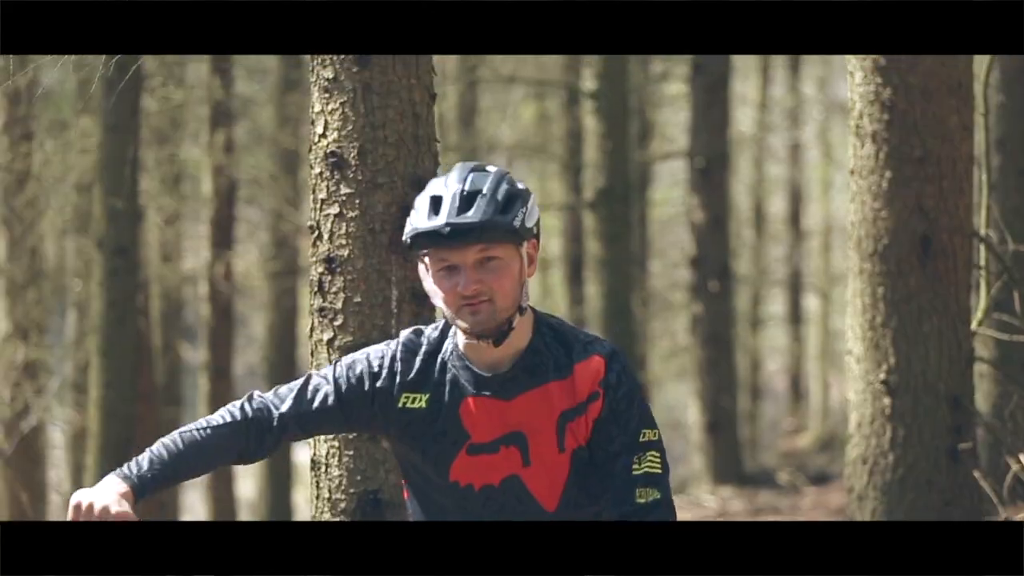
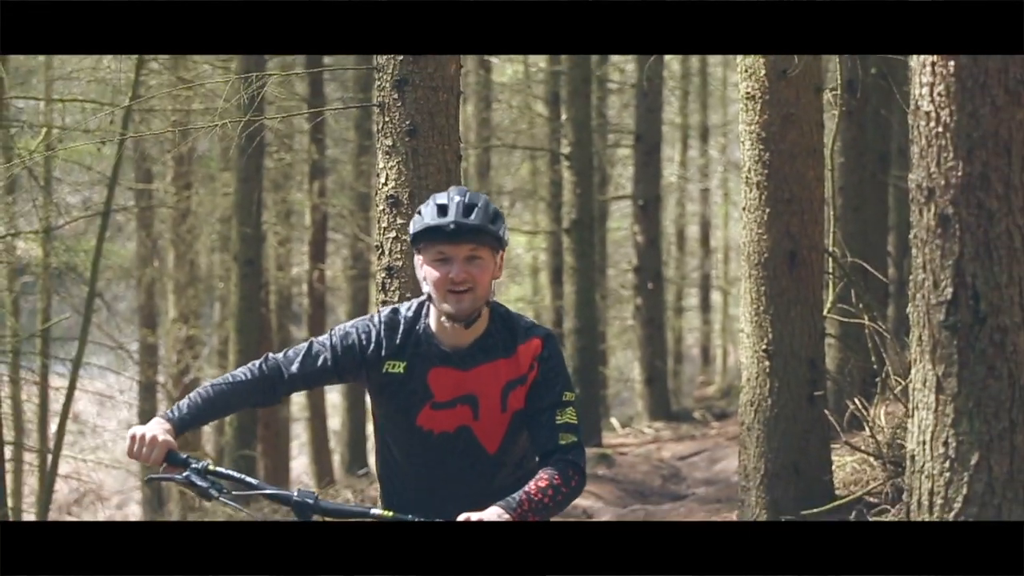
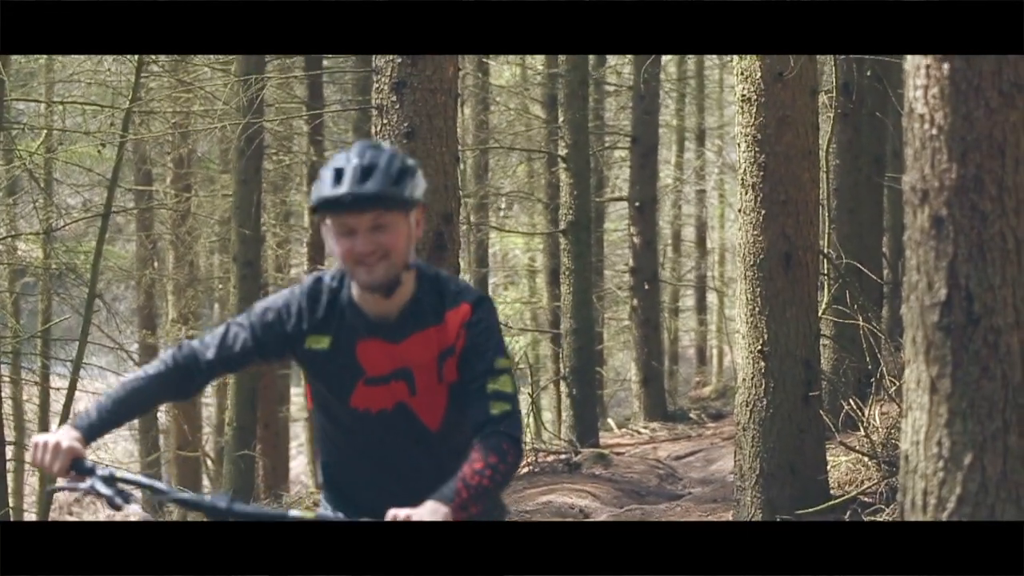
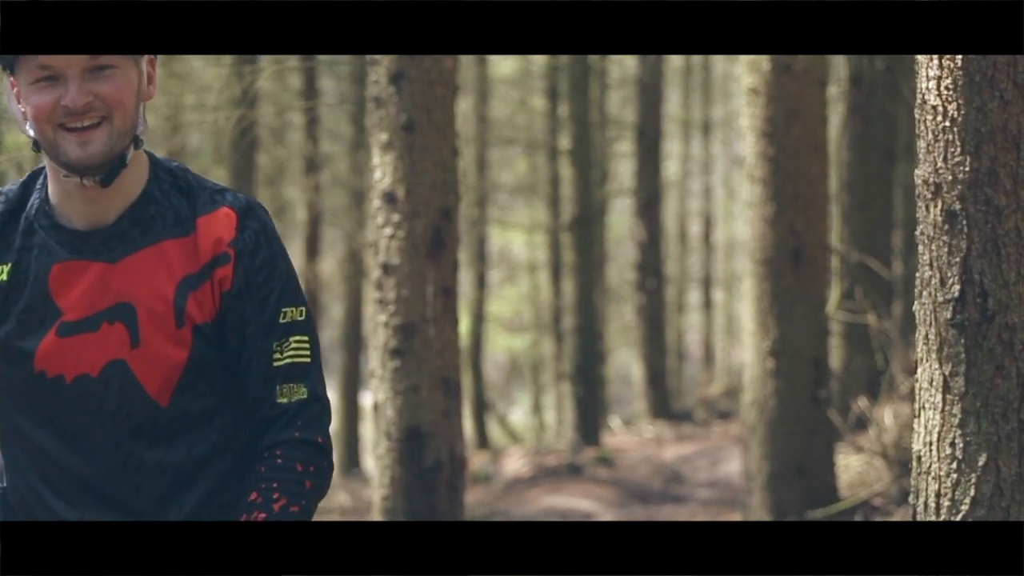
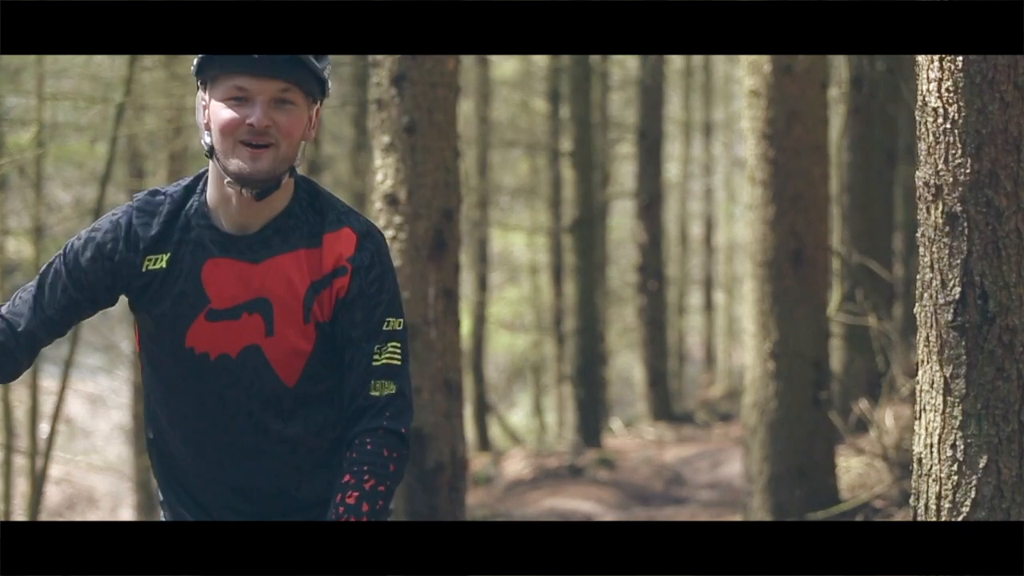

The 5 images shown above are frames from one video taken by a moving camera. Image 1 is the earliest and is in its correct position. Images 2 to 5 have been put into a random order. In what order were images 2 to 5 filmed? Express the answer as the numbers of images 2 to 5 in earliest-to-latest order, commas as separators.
2, 3, 5, 4
